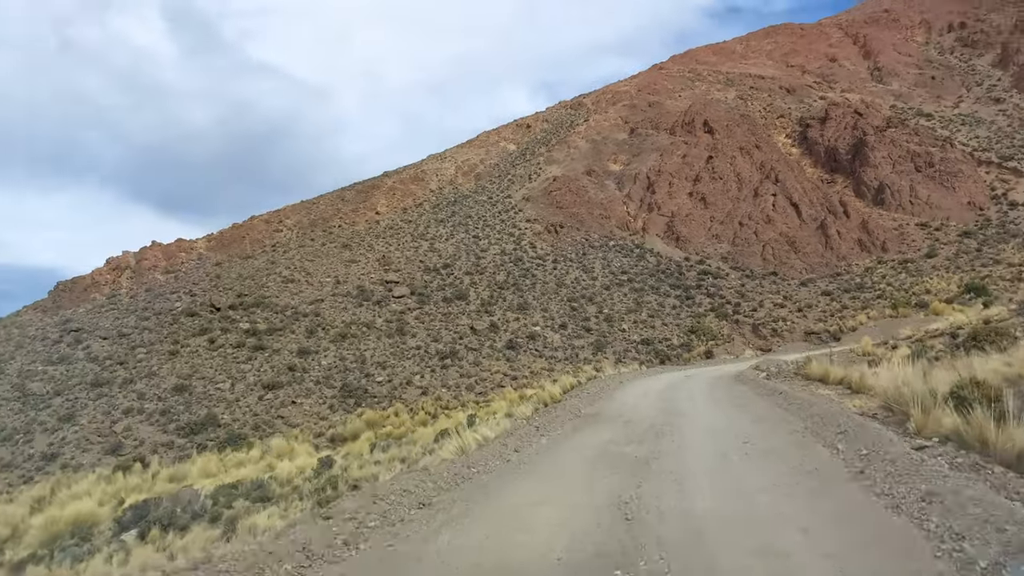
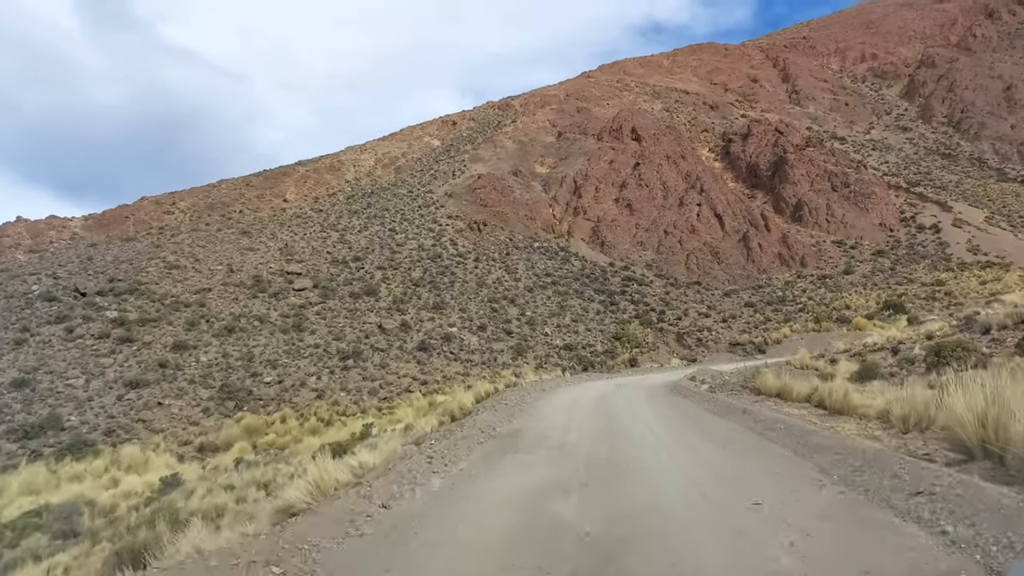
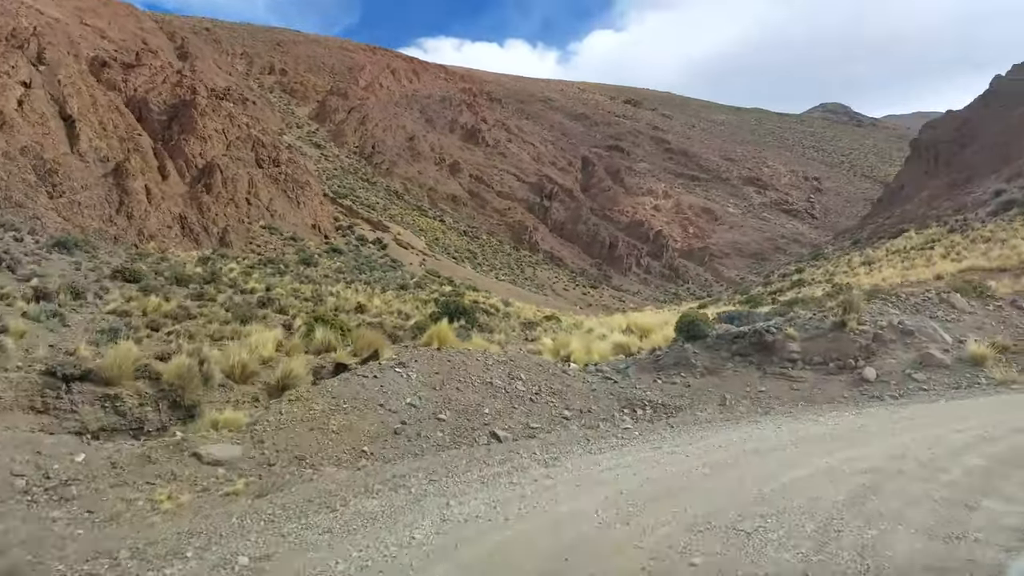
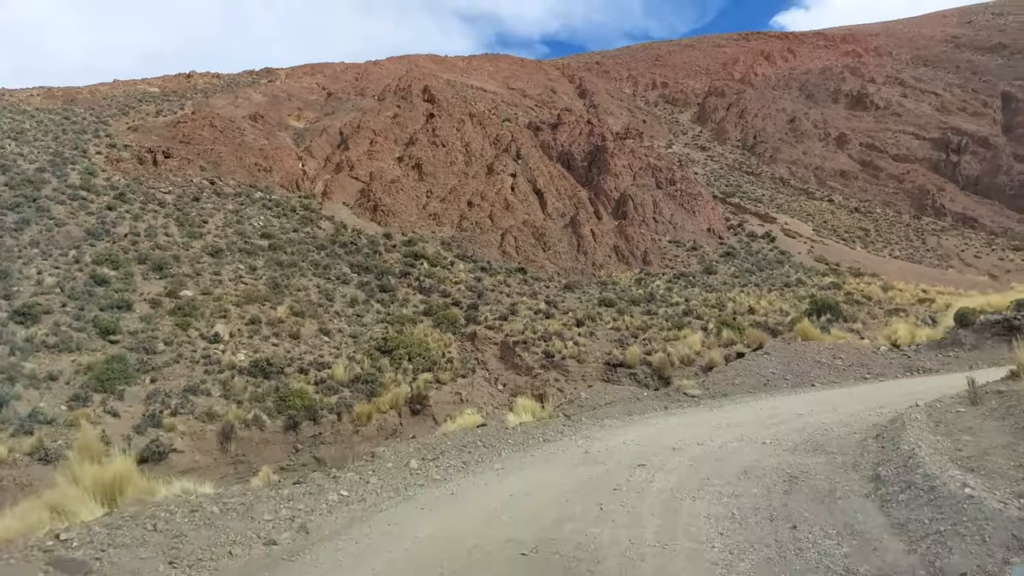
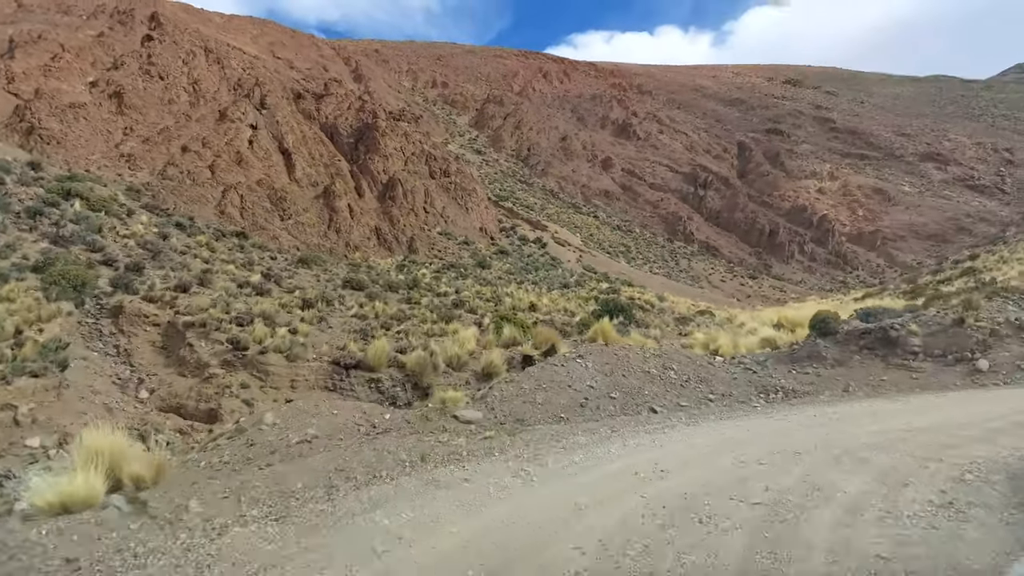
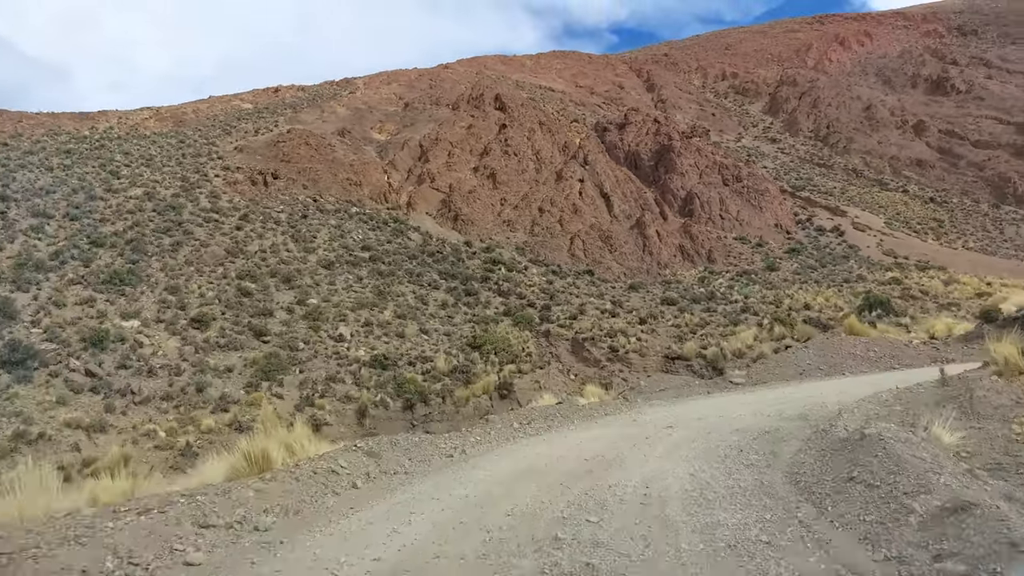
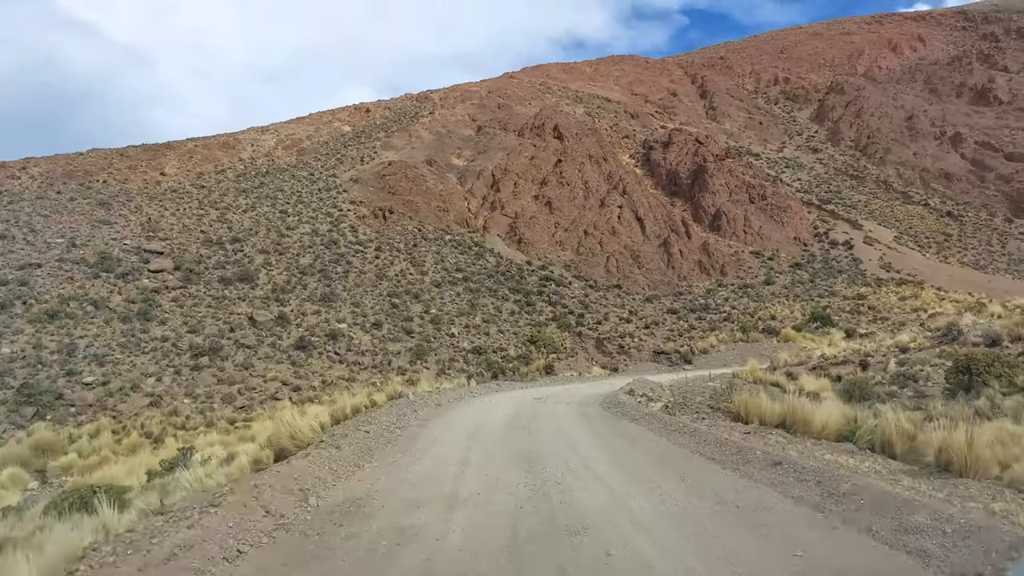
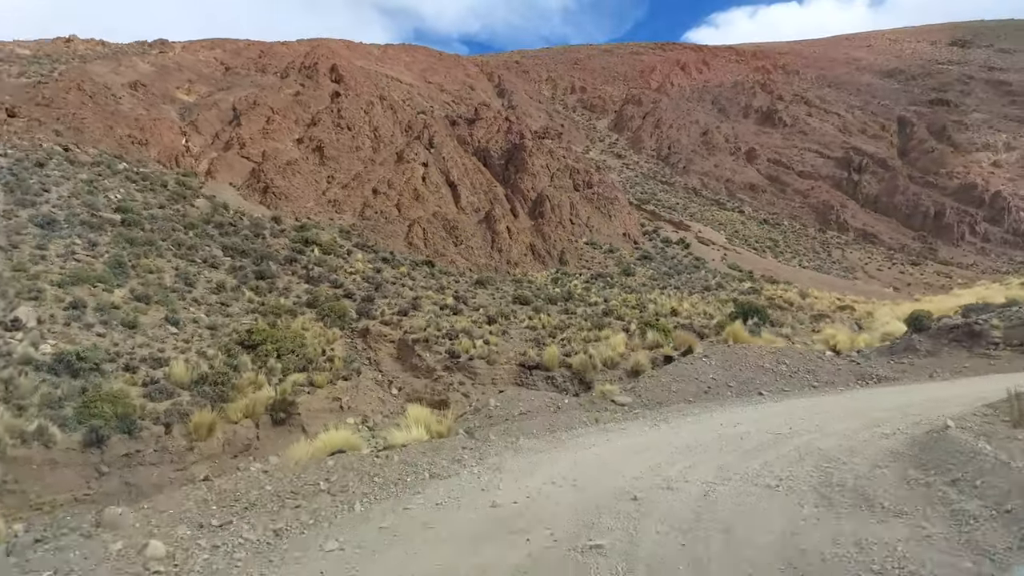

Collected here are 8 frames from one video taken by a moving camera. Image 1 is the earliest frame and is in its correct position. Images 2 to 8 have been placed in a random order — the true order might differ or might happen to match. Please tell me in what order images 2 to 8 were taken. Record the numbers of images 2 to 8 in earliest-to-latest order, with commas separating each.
2, 7, 6, 4, 8, 5, 3
